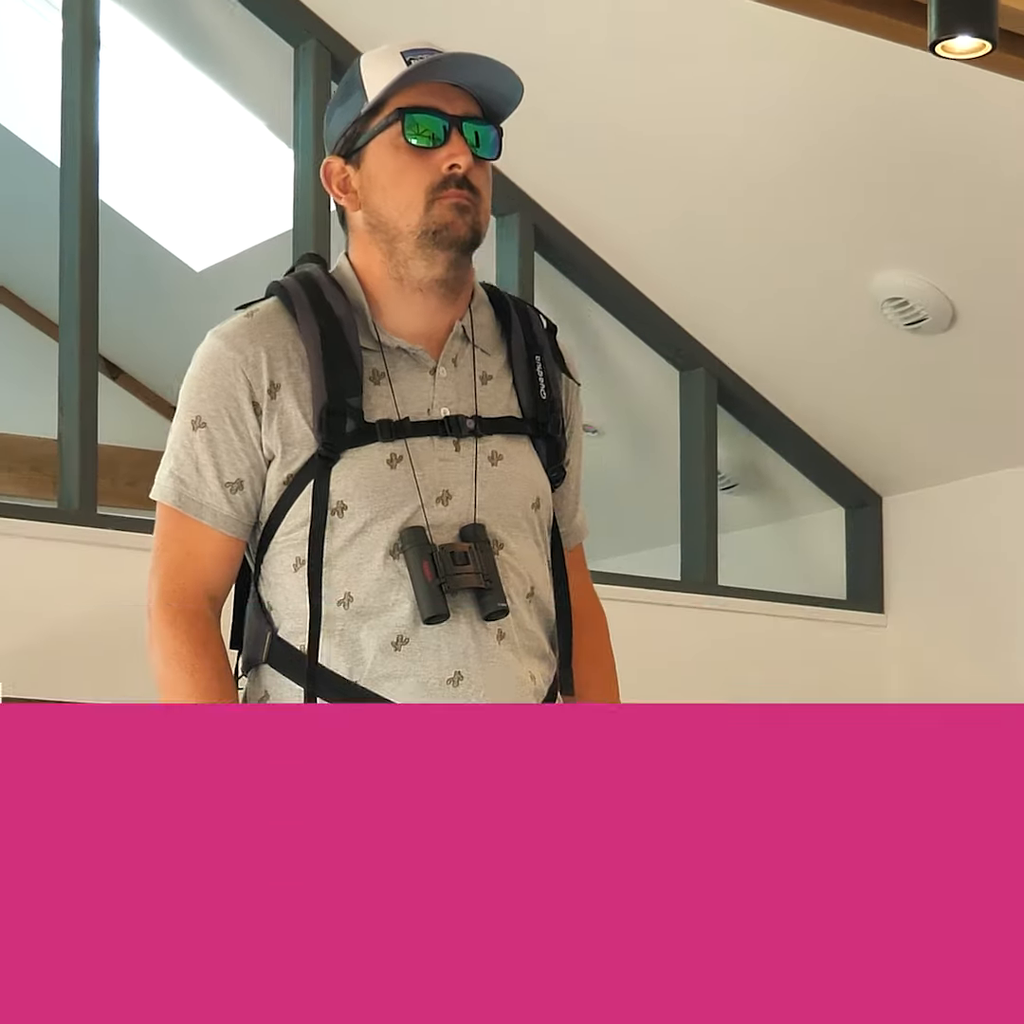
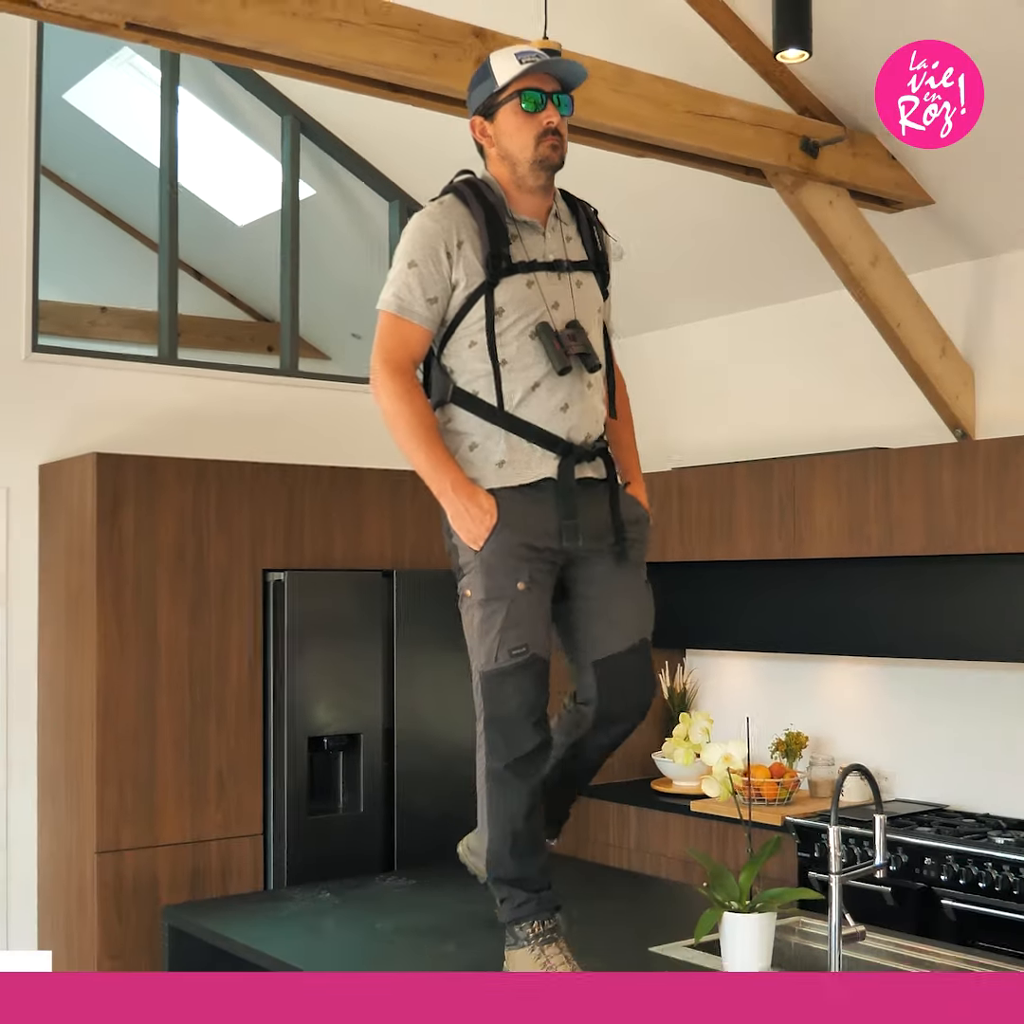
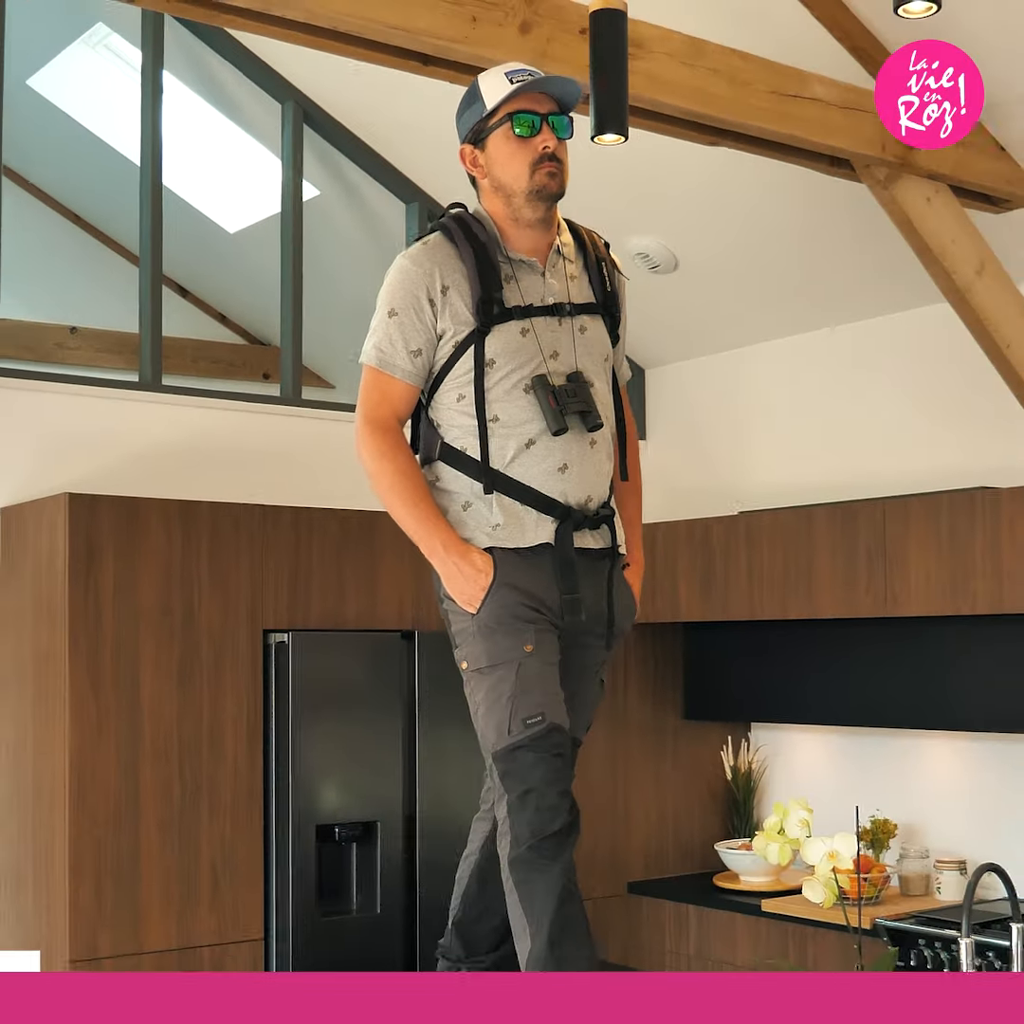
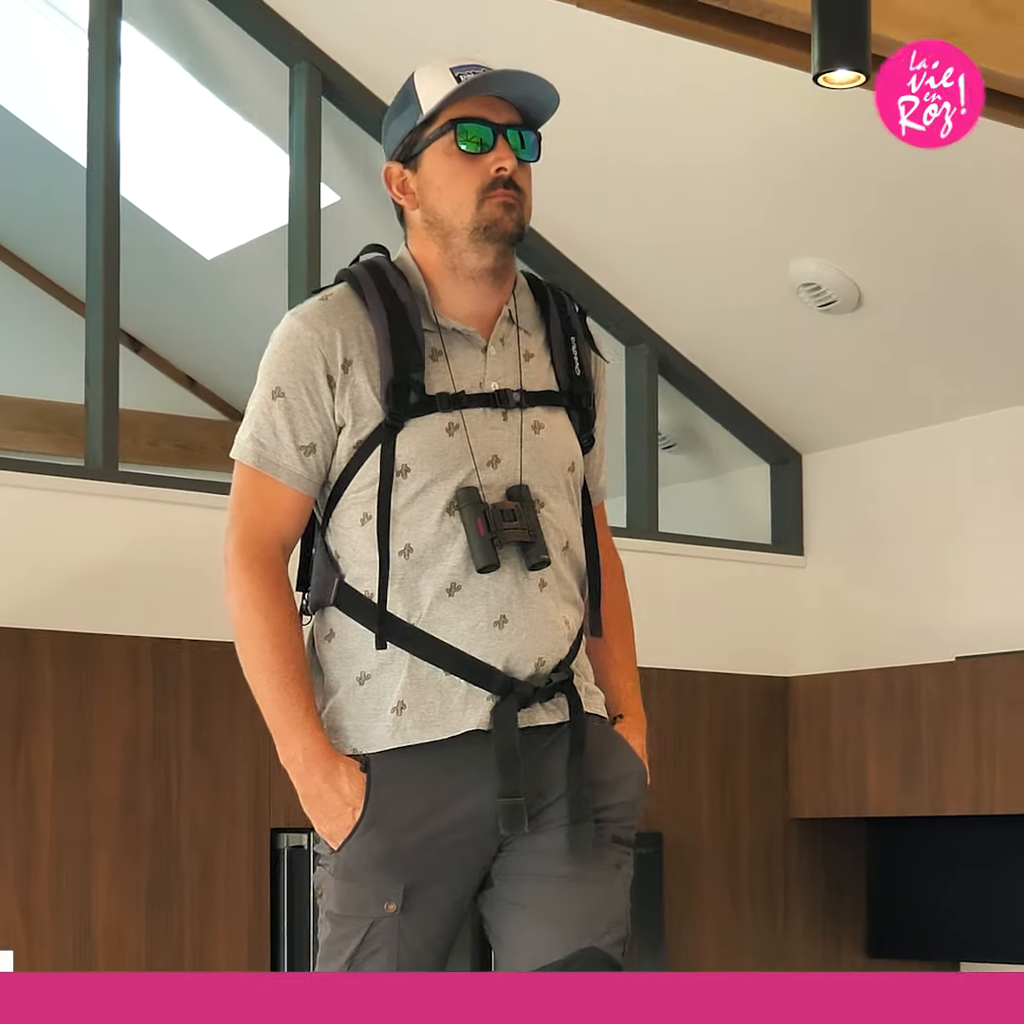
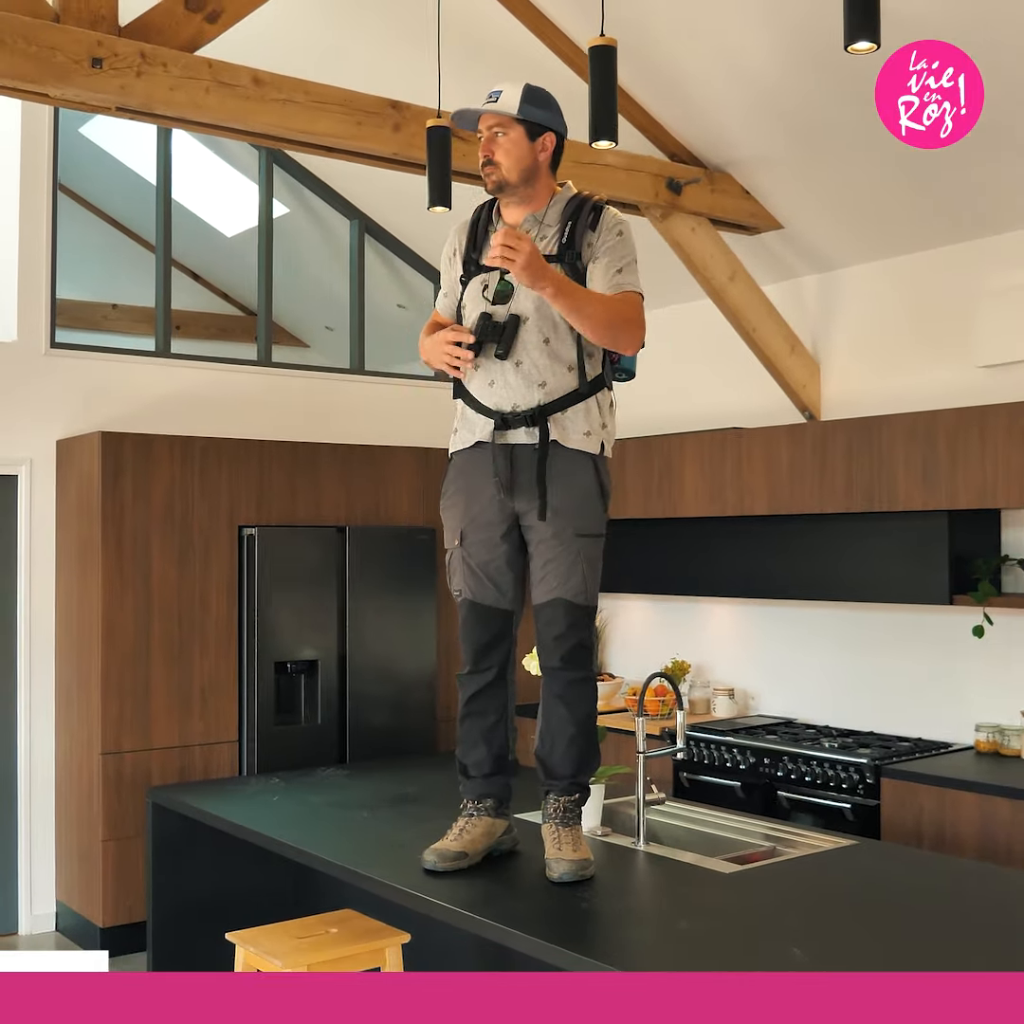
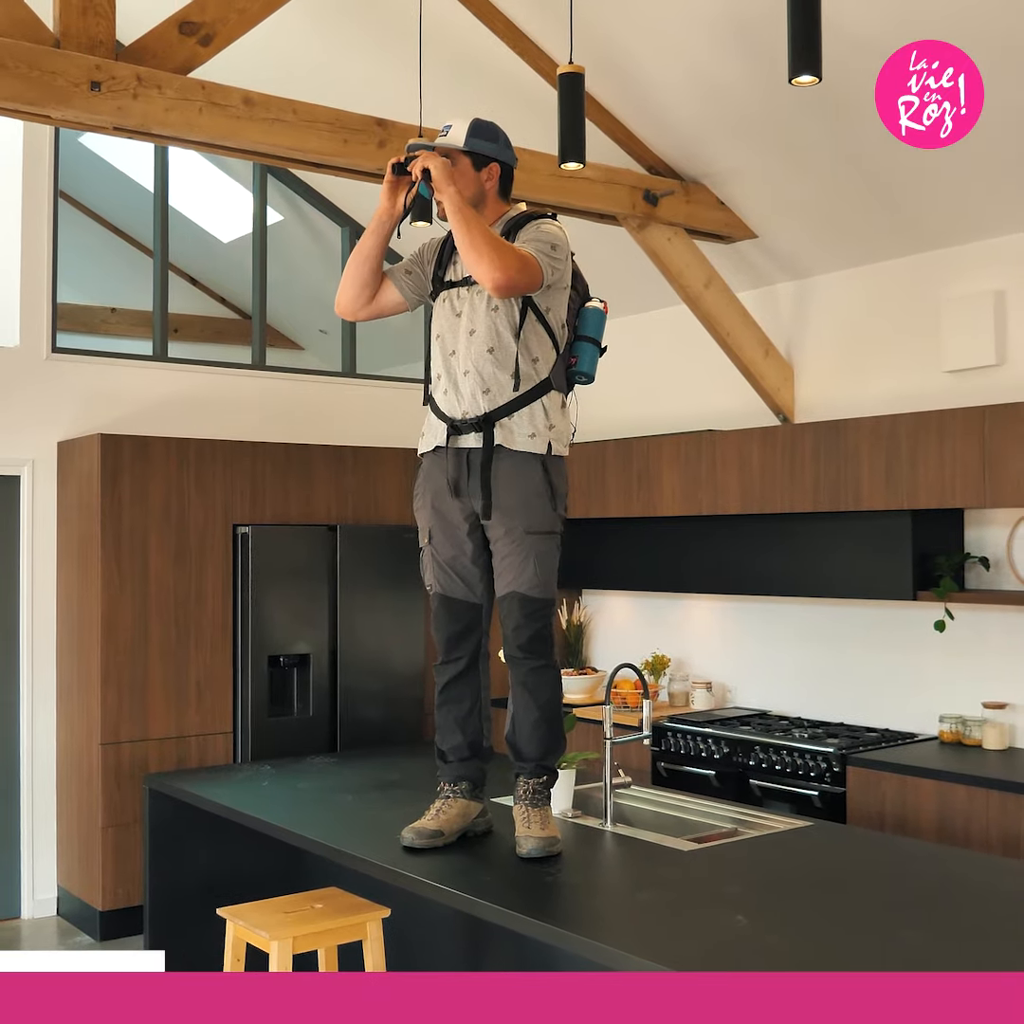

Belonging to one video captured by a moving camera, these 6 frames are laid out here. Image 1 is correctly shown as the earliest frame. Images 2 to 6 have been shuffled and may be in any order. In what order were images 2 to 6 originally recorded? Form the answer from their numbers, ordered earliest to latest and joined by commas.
4, 3, 2, 5, 6
